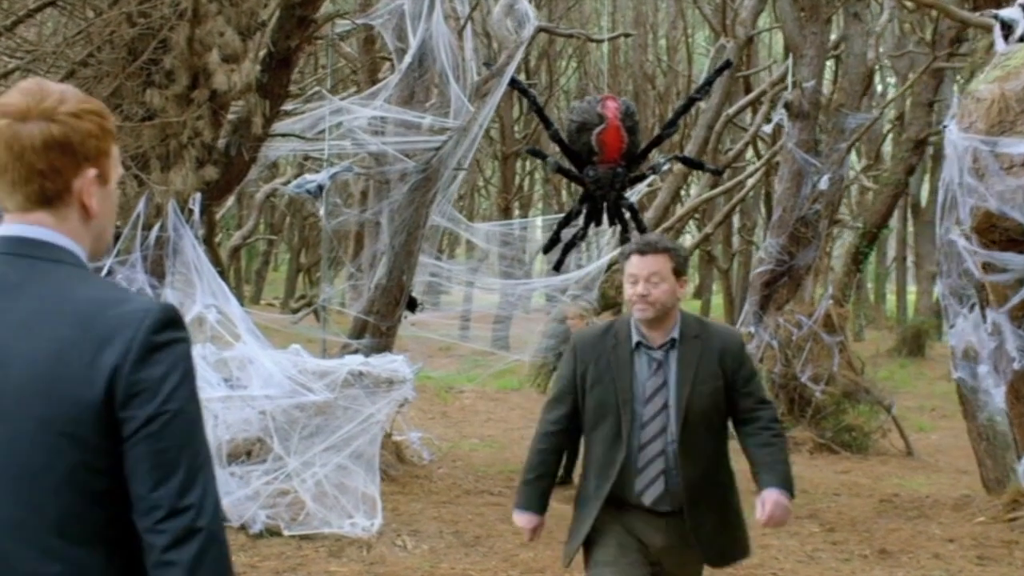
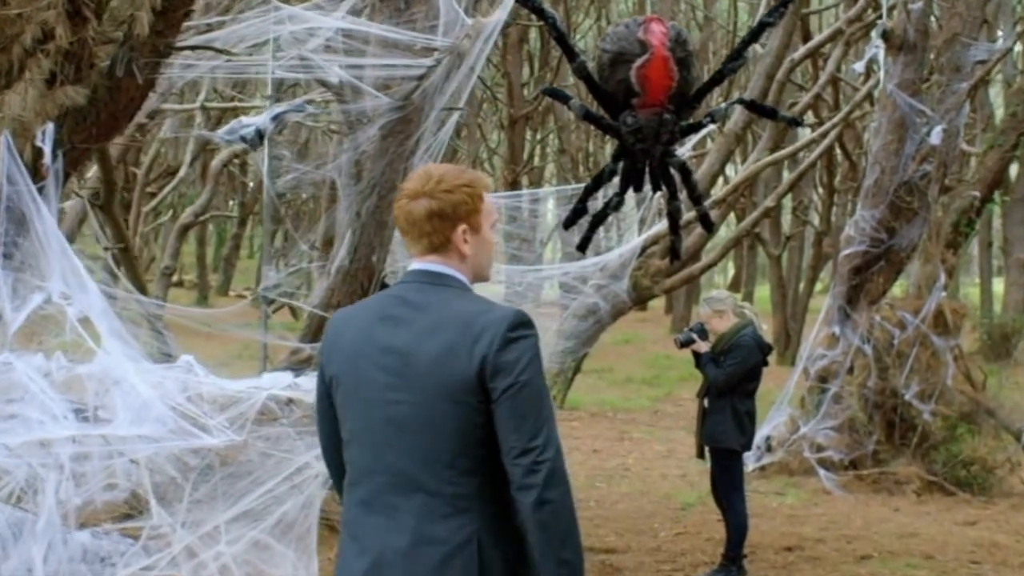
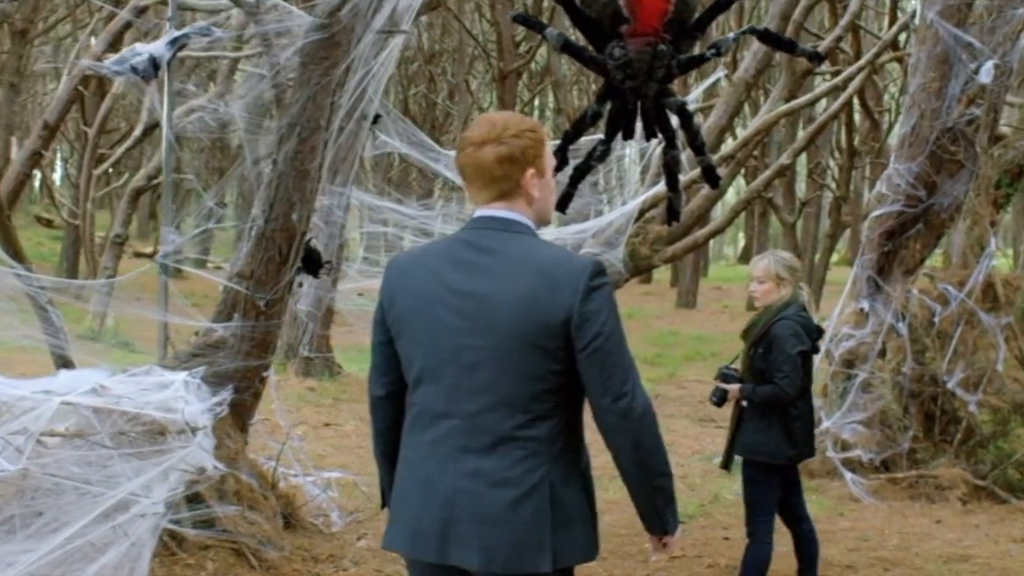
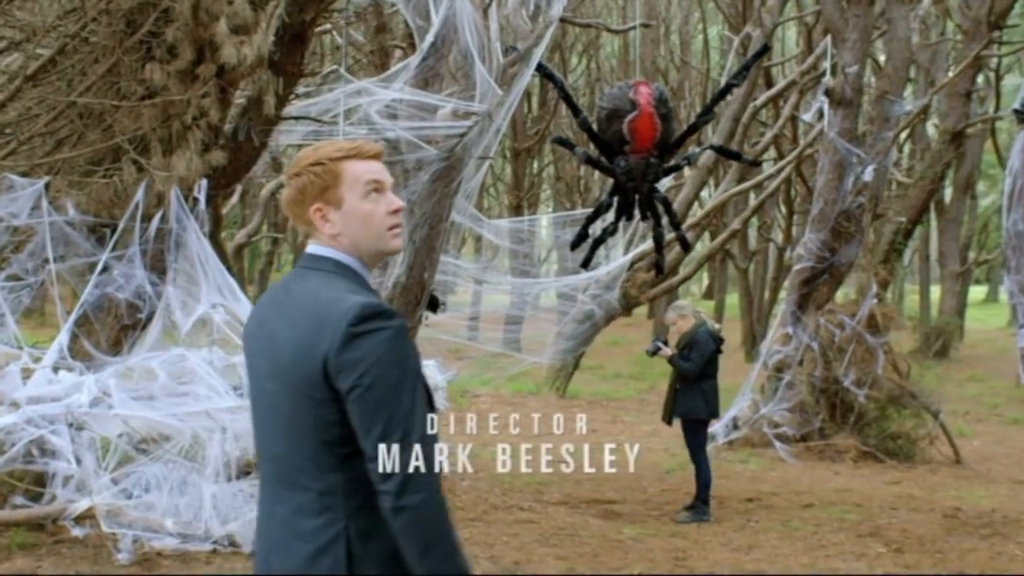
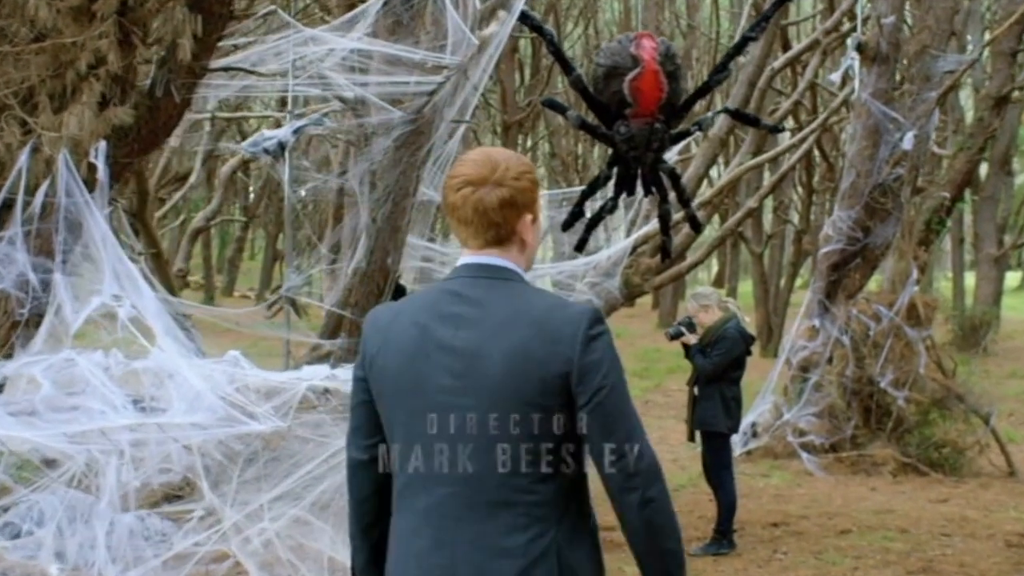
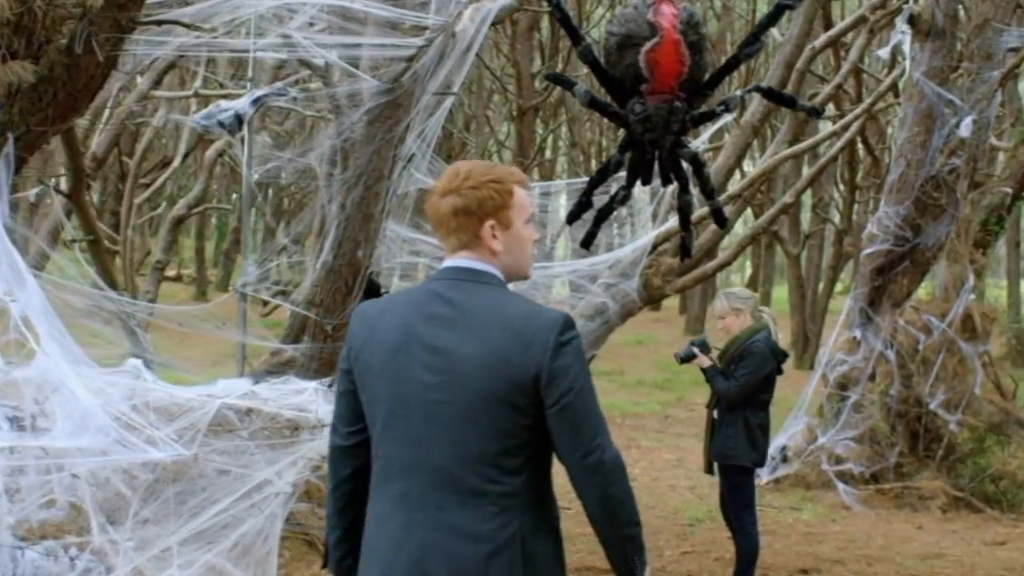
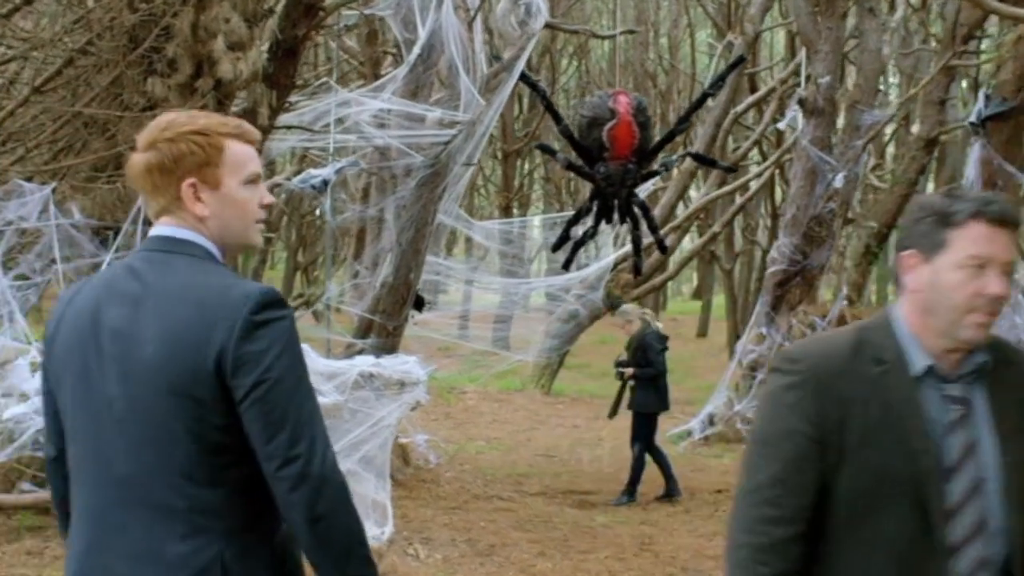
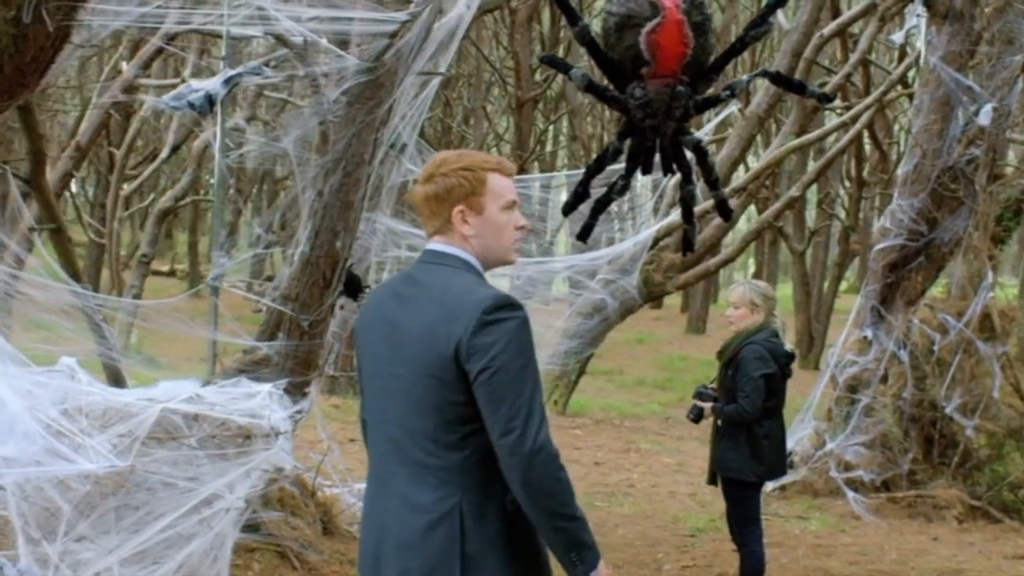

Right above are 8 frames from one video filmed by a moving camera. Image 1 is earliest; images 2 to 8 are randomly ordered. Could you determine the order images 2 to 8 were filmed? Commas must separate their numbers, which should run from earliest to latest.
7, 4, 5, 2, 6, 8, 3
